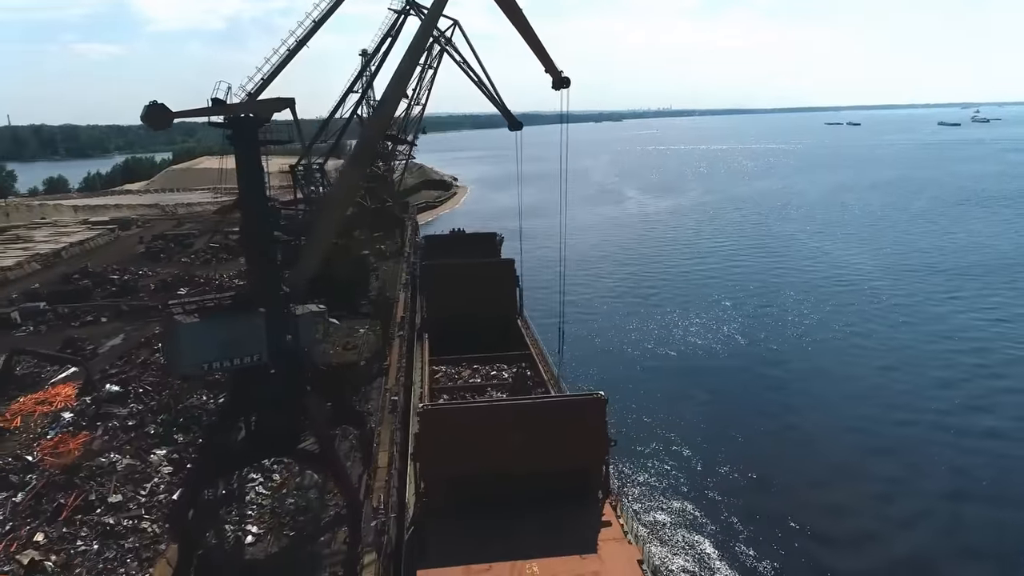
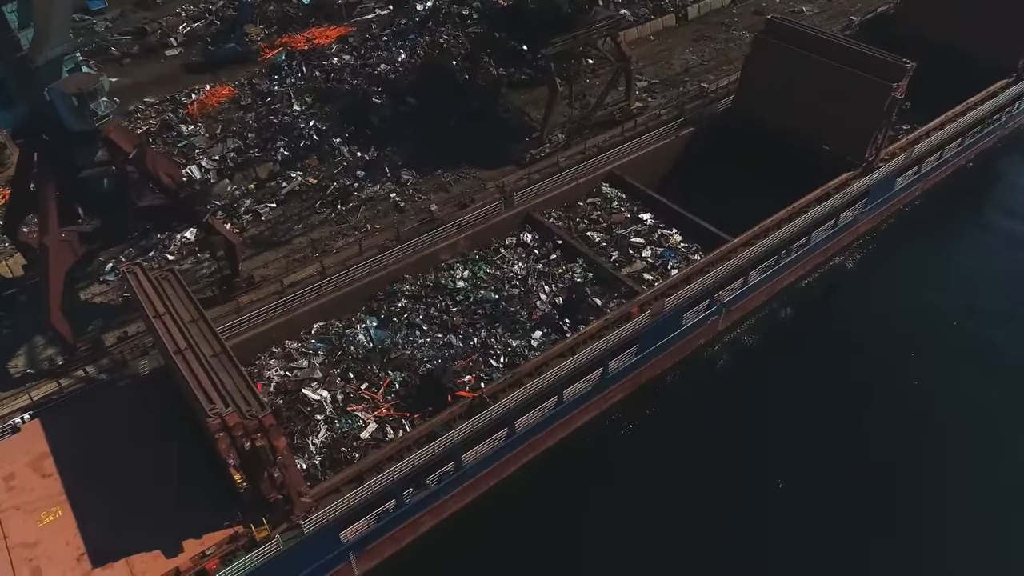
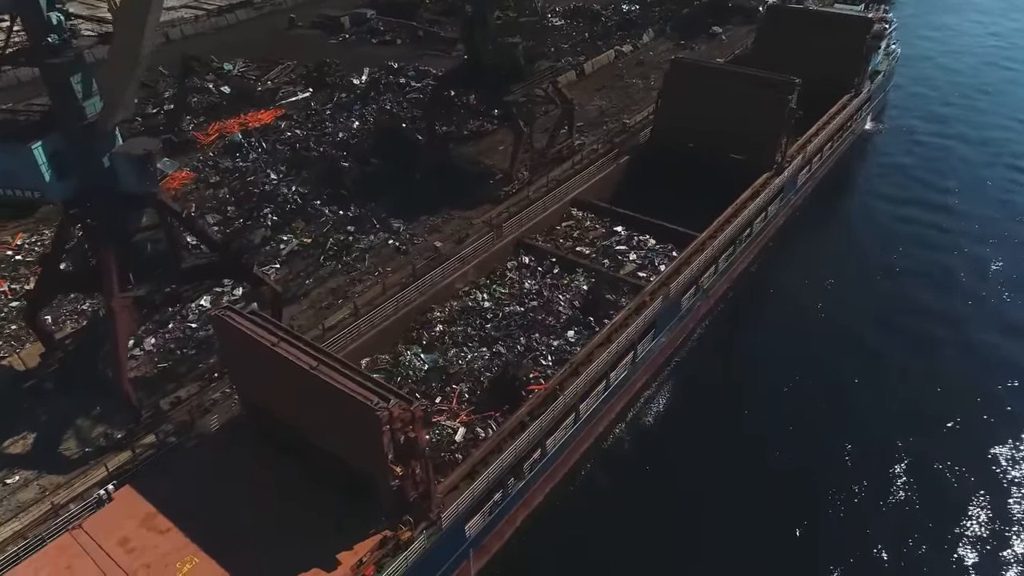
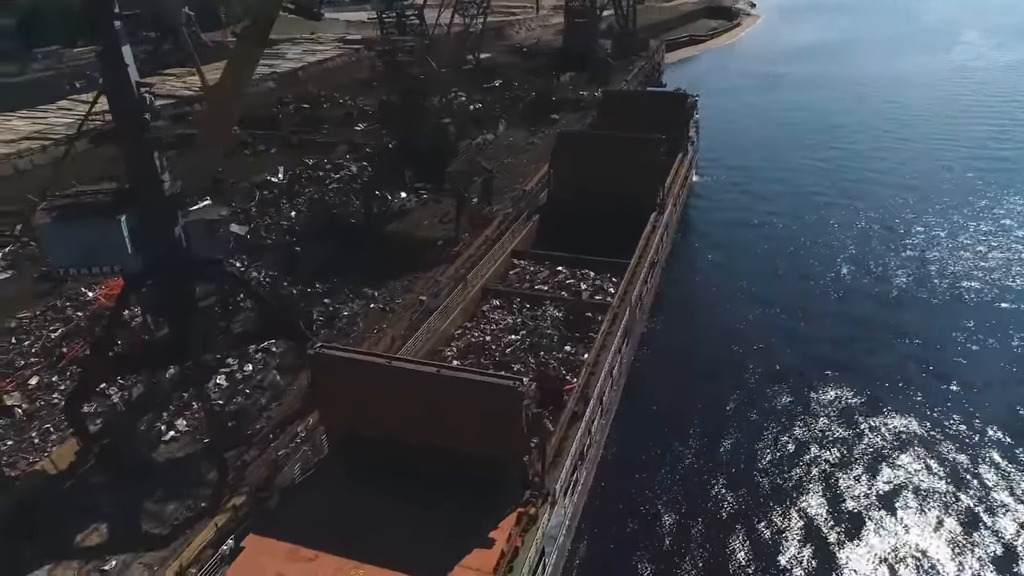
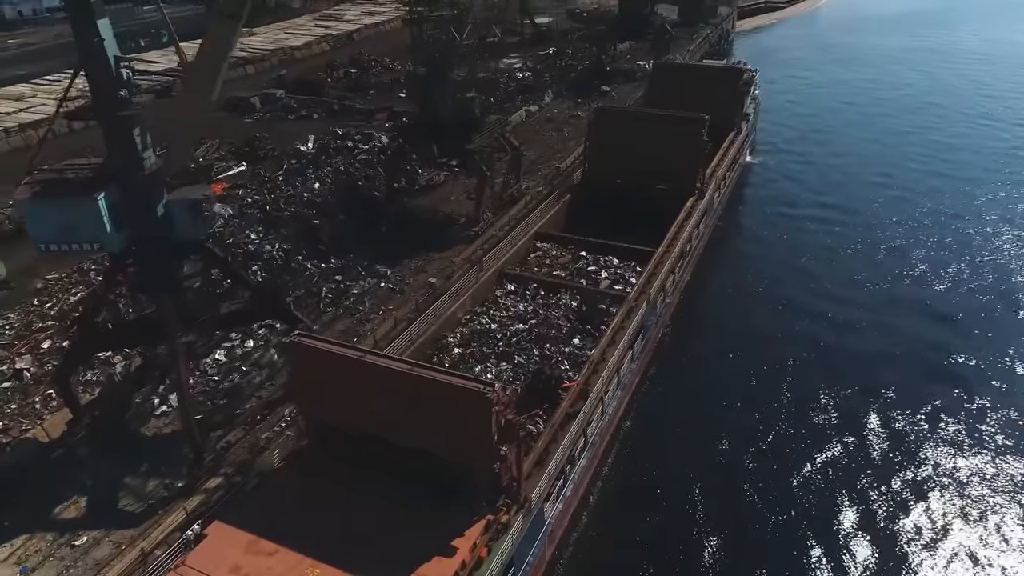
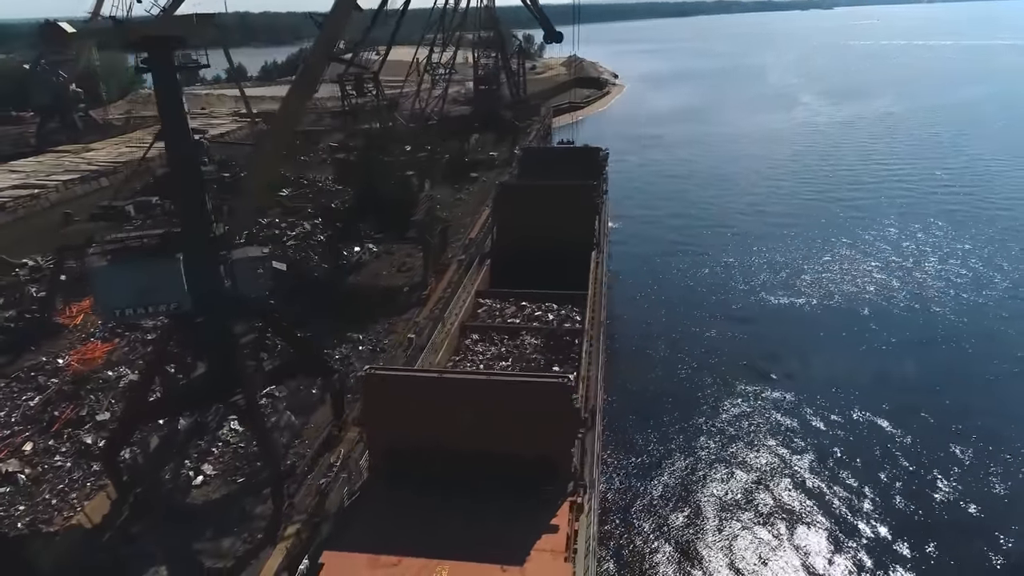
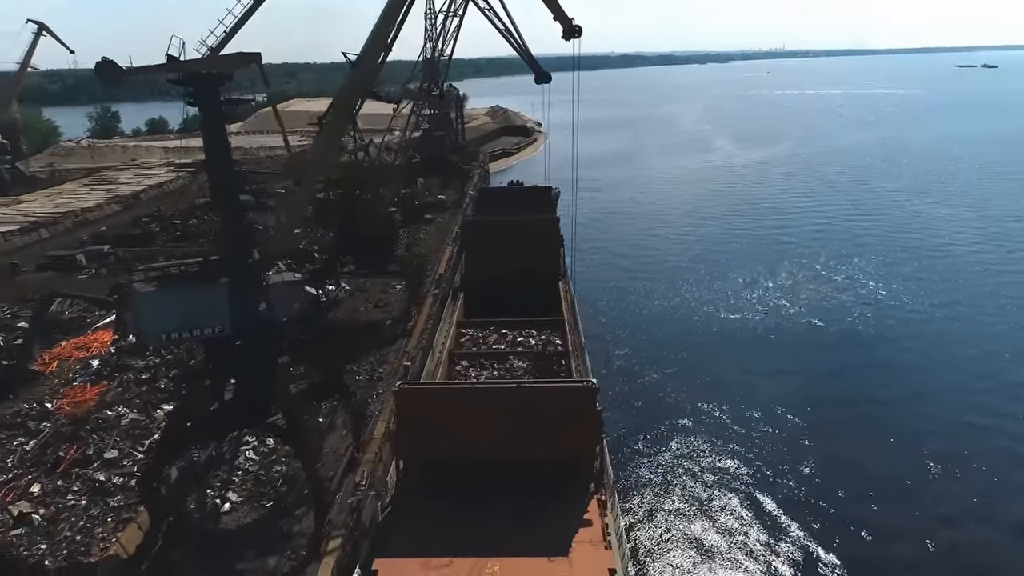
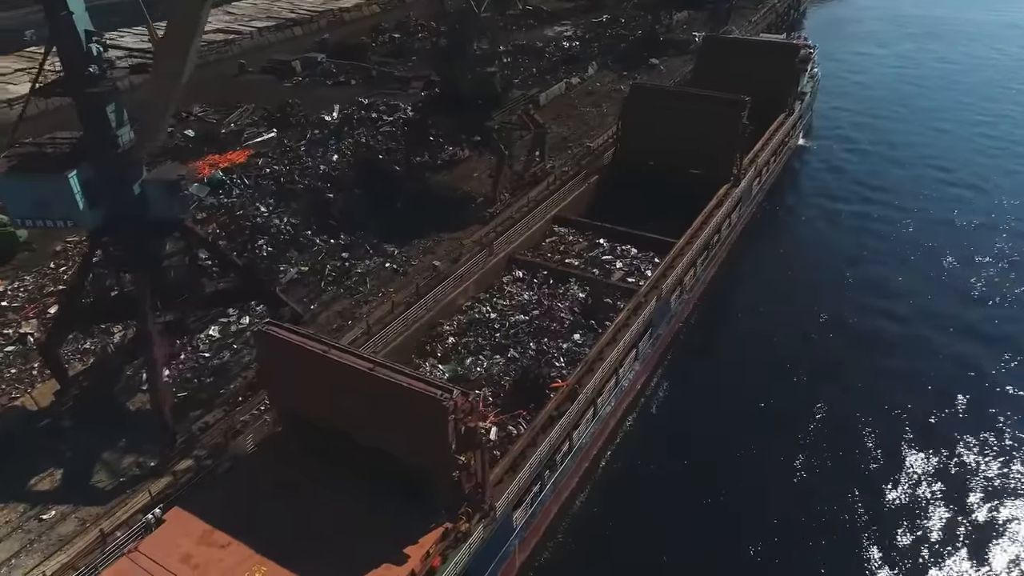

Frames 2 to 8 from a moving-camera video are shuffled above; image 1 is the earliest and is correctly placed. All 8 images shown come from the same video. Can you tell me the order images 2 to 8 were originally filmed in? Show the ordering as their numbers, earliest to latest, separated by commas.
7, 6, 4, 5, 8, 3, 2
